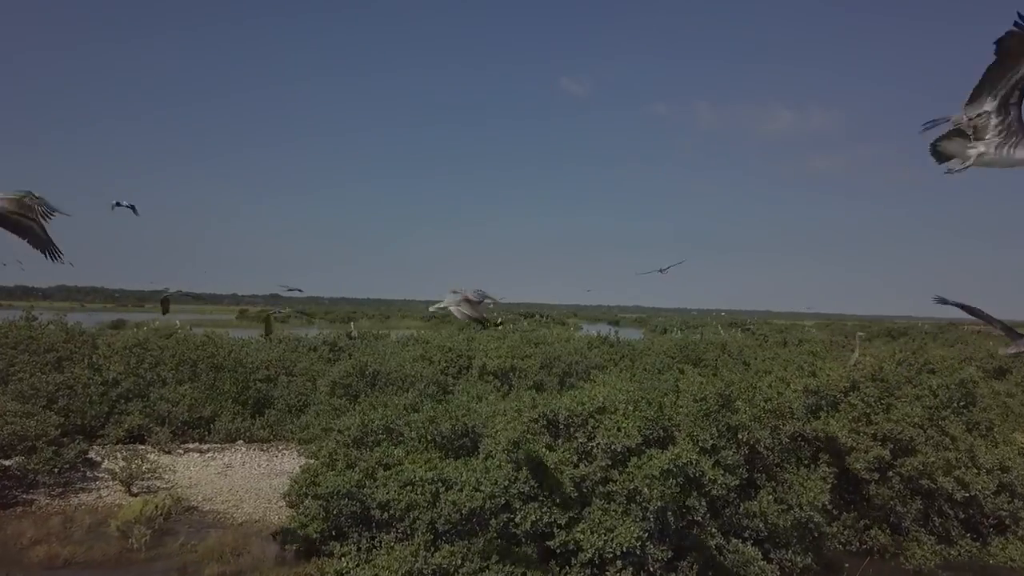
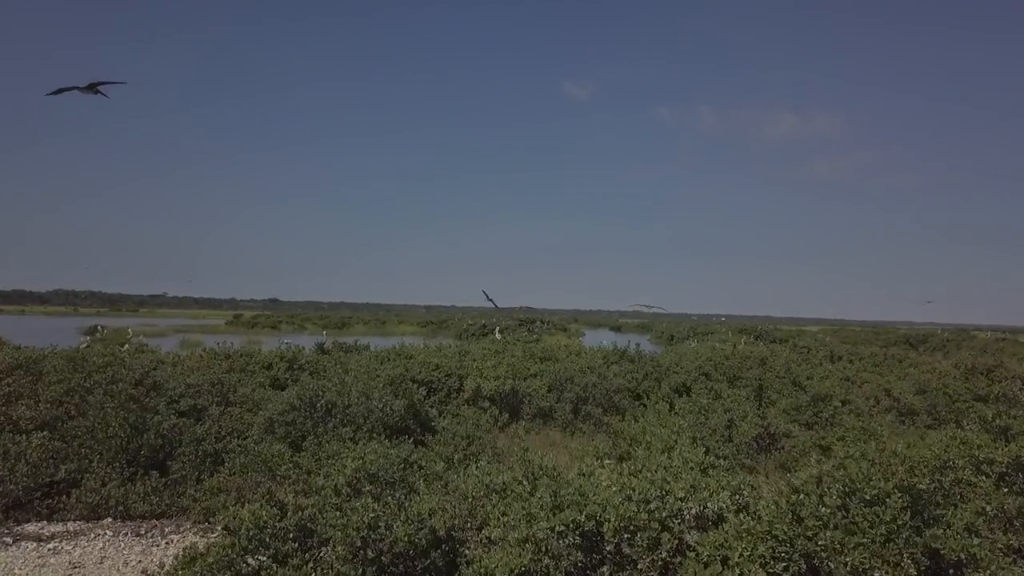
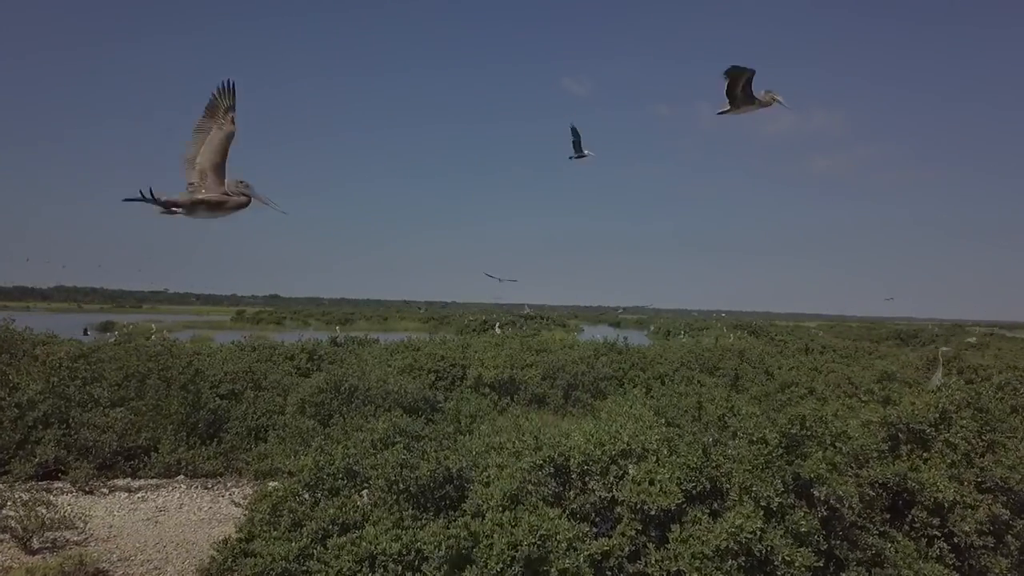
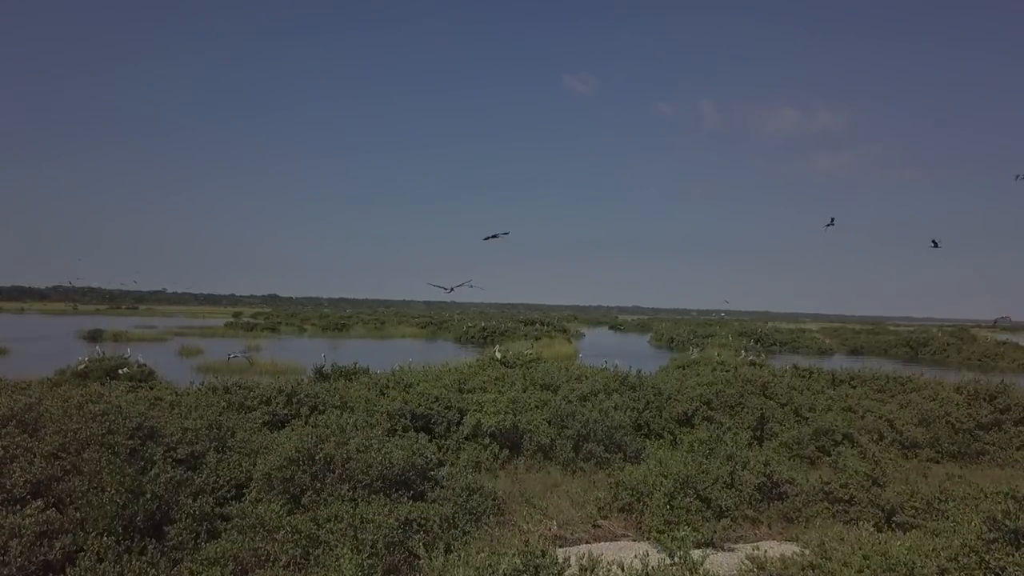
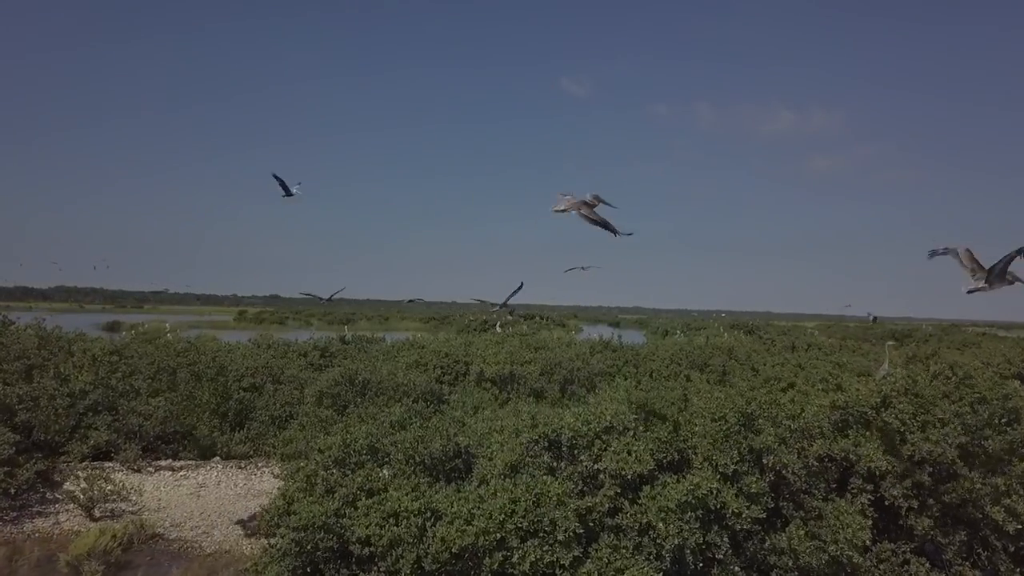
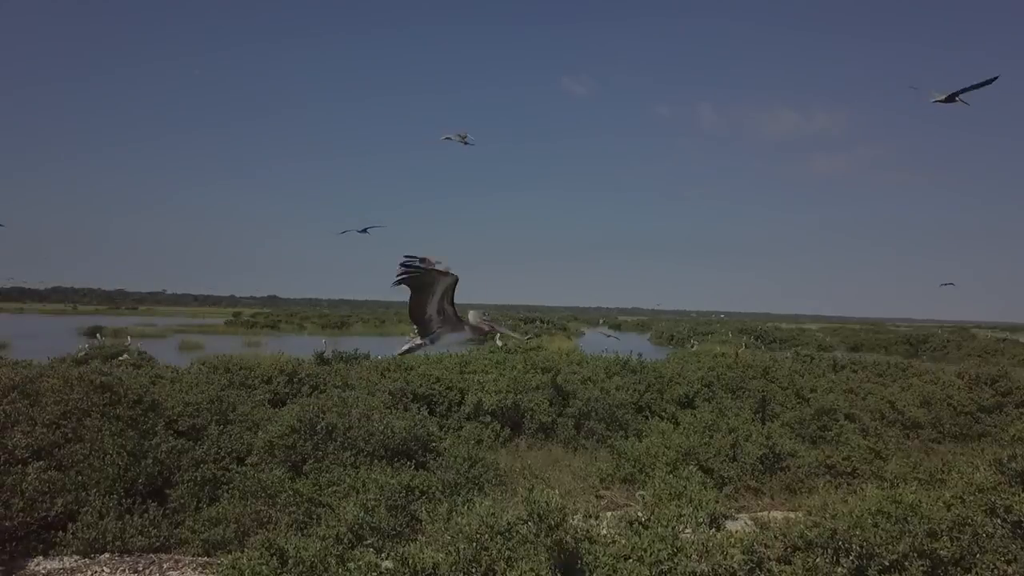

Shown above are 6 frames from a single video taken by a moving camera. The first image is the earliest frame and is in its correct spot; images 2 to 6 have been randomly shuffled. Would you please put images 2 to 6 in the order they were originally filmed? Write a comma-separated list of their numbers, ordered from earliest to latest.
5, 3, 2, 6, 4
